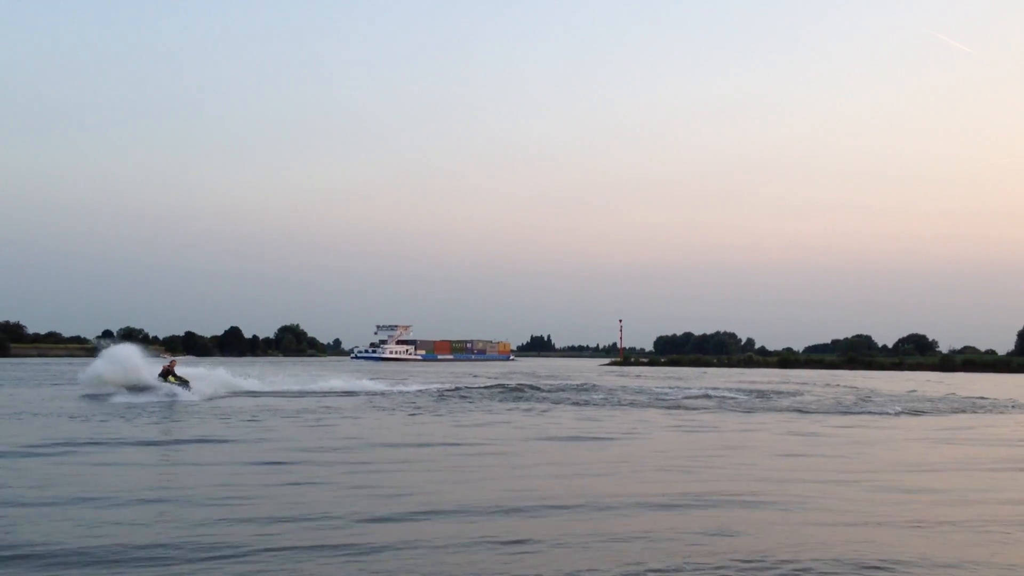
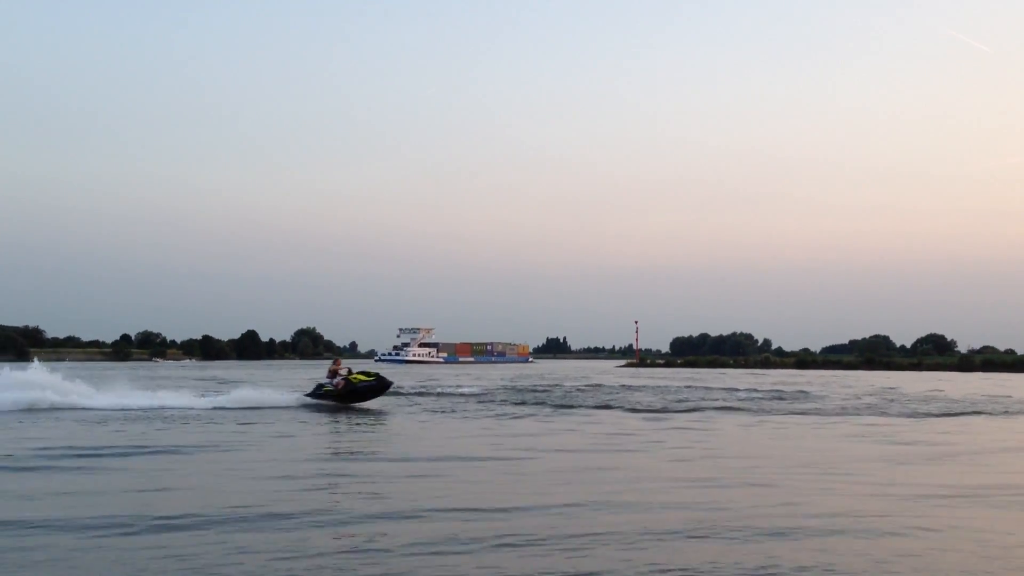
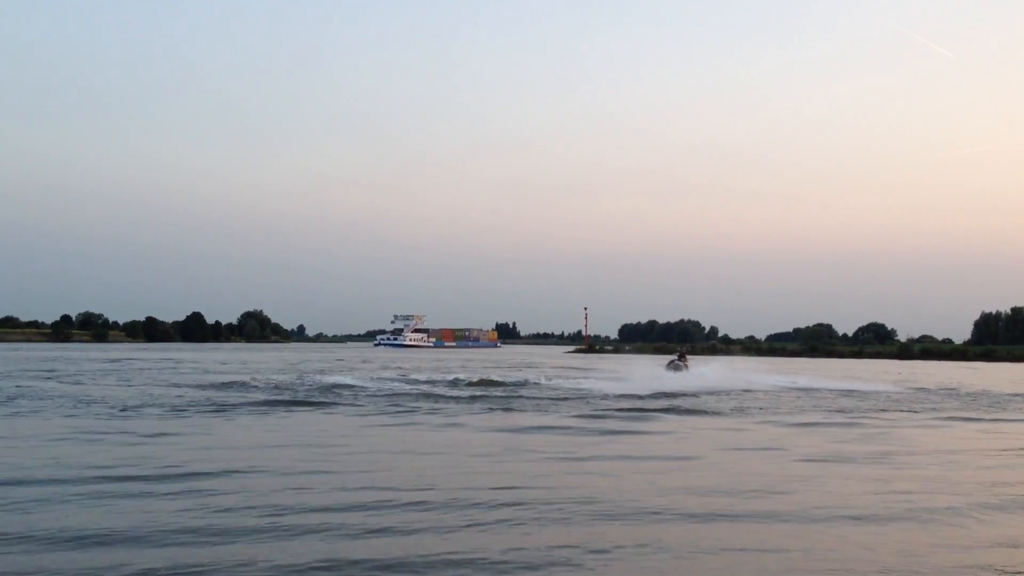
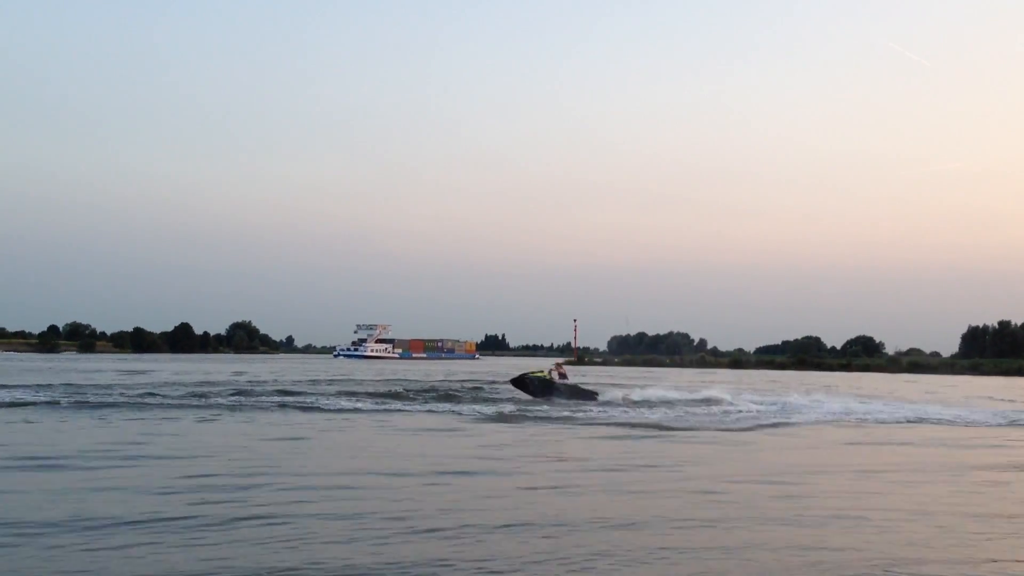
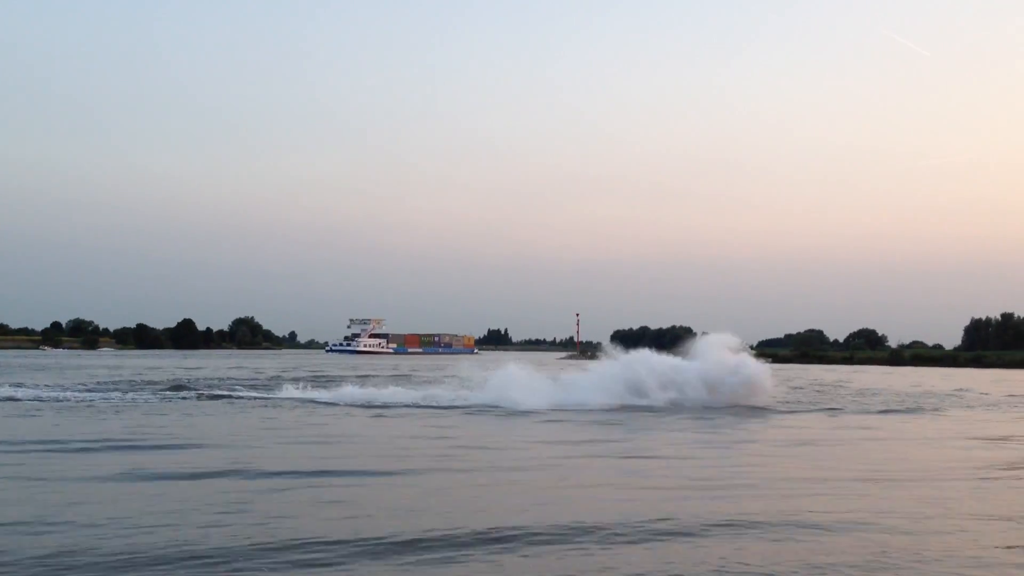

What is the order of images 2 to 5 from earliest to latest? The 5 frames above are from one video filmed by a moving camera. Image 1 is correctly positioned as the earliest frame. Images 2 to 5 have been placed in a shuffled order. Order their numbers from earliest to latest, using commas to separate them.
2, 5, 4, 3
